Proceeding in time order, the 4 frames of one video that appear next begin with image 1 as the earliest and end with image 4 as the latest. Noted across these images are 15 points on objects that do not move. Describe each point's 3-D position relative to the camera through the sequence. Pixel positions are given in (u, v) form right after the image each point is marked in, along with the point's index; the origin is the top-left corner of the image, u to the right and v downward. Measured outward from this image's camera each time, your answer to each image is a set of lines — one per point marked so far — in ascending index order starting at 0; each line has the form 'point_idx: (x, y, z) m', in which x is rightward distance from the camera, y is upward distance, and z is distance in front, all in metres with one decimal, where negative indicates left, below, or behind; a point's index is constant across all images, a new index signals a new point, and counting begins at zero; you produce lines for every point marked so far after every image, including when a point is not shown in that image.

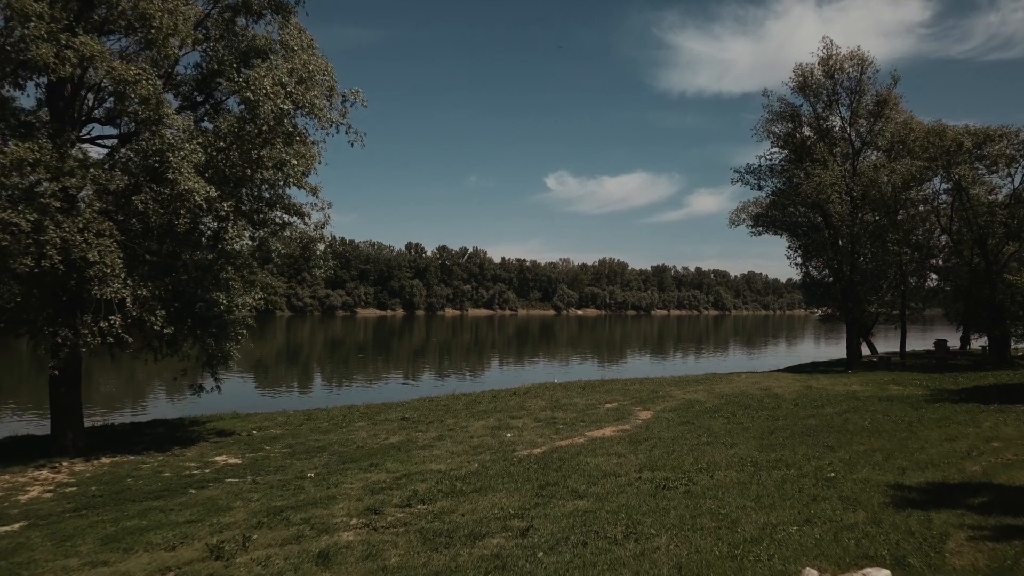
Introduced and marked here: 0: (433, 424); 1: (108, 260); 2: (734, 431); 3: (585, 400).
0: (-2.2, -3.8, +15.0) m
1: (-8.0, +0.5, +10.7) m
2: (+5.6, -3.7, +13.9) m
3: (+2.6, -3.9, +19.1) m
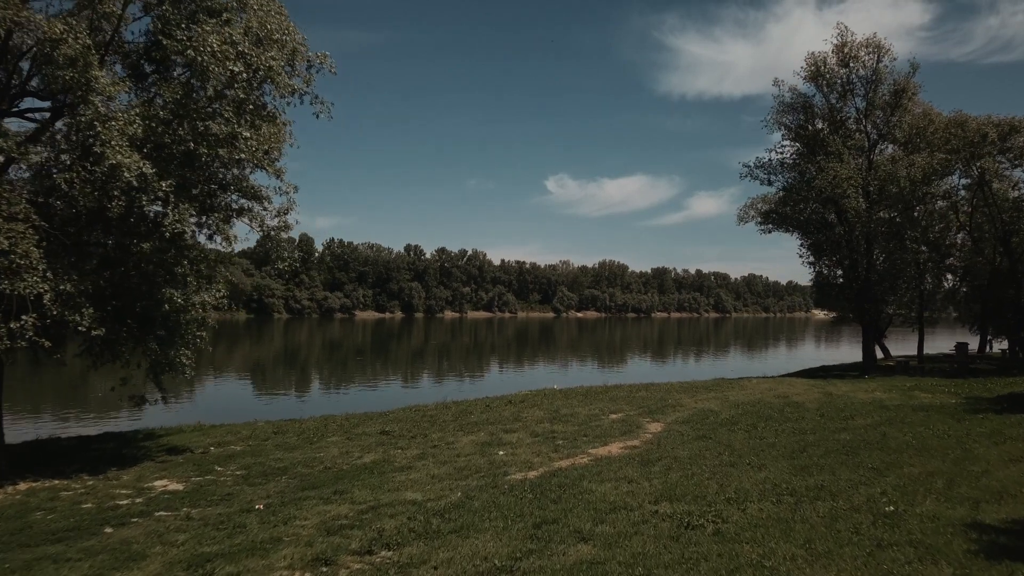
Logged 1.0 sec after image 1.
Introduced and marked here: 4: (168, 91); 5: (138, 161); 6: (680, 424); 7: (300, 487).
0: (-2.4, -3.7, +13.3) m
1: (-8.1, +0.6, +8.9) m
2: (+5.5, -3.6, +12.2) m
3: (+2.5, -3.9, +17.4) m
4: (-6.5, +3.7, +10.2) m
5: (-6.6, +2.2, +9.5) m
6: (+4.7, -3.8, +15.0) m
7: (-3.8, -3.6, +9.7) m
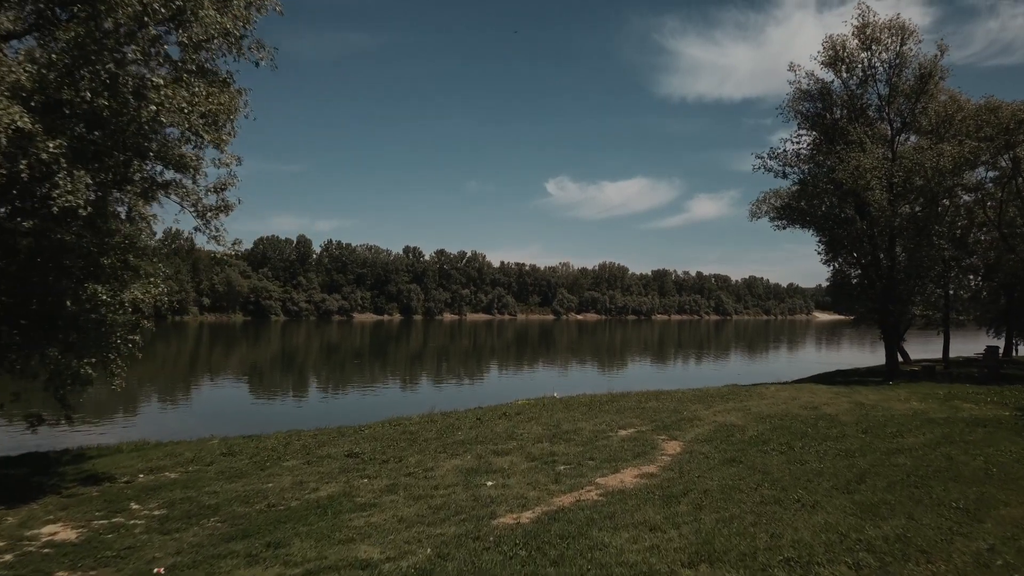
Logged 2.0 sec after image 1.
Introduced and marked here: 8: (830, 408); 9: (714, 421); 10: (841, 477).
0: (-2.6, -3.6, +11.1) m
1: (-8.3, +0.8, +6.8) m
2: (+5.3, -3.5, +10.0) m
3: (+2.3, -3.8, +15.2) m
4: (-6.6, +3.8, +8.0) m
5: (-6.7, +2.3, +7.3) m
6: (+4.5, -3.7, +12.8) m
7: (-4.0, -3.4, +7.5) m
8: (+10.8, -4.1, +18.4) m
9: (+5.7, -3.8, +15.4) m
10: (+6.1, -3.5, +10.0) m
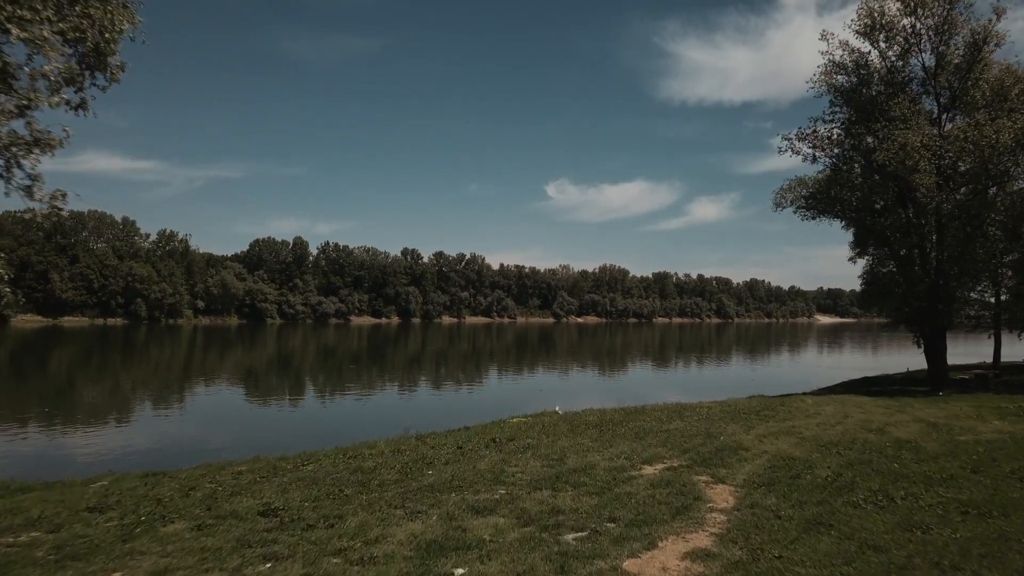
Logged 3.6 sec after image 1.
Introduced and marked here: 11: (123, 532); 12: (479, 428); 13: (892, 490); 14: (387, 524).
0: (-2.8, -3.4, +7.5) m
1: (-8.5, +1.0, +3.2) m
2: (+5.1, -3.3, +6.4) m
3: (+2.1, -3.6, +11.6) m
4: (-6.9, +4.1, +4.5) m
5: (-7.0, +2.6, +3.8) m
6: (+4.3, -3.5, +9.3) m
7: (-4.2, -3.2, +4.0) m
8: (+10.6, -3.9, +14.9) m
9: (+5.5, -3.6, +11.9) m
10: (+5.9, -3.2, +6.5) m
11: (-5.5, -3.4, +7.8) m
12: (-1.0, -3.9, +15.3) m
13: (+6.4, -3.4, +9.1) m
14: (-1.8, -3.4, +7.9) m
